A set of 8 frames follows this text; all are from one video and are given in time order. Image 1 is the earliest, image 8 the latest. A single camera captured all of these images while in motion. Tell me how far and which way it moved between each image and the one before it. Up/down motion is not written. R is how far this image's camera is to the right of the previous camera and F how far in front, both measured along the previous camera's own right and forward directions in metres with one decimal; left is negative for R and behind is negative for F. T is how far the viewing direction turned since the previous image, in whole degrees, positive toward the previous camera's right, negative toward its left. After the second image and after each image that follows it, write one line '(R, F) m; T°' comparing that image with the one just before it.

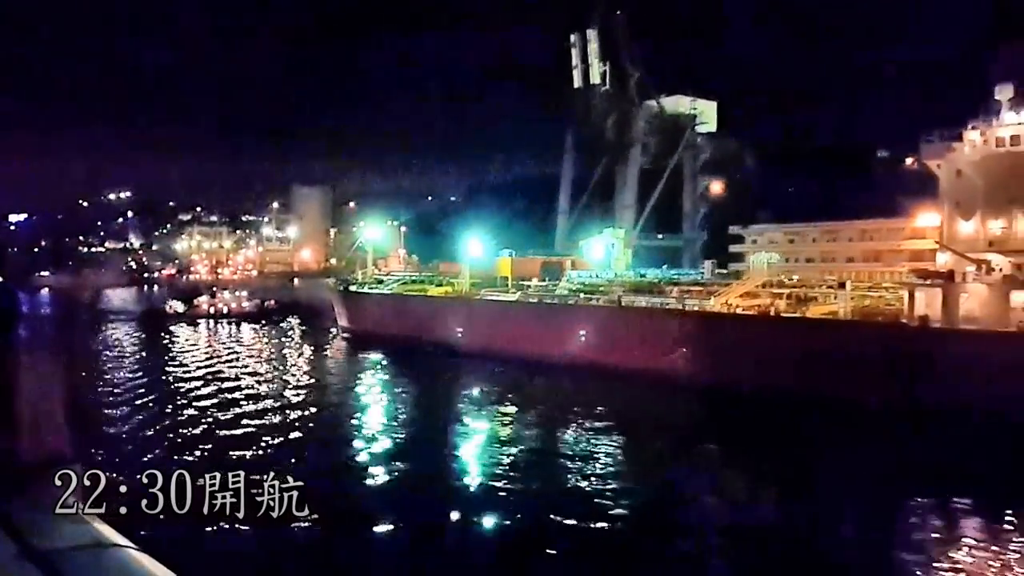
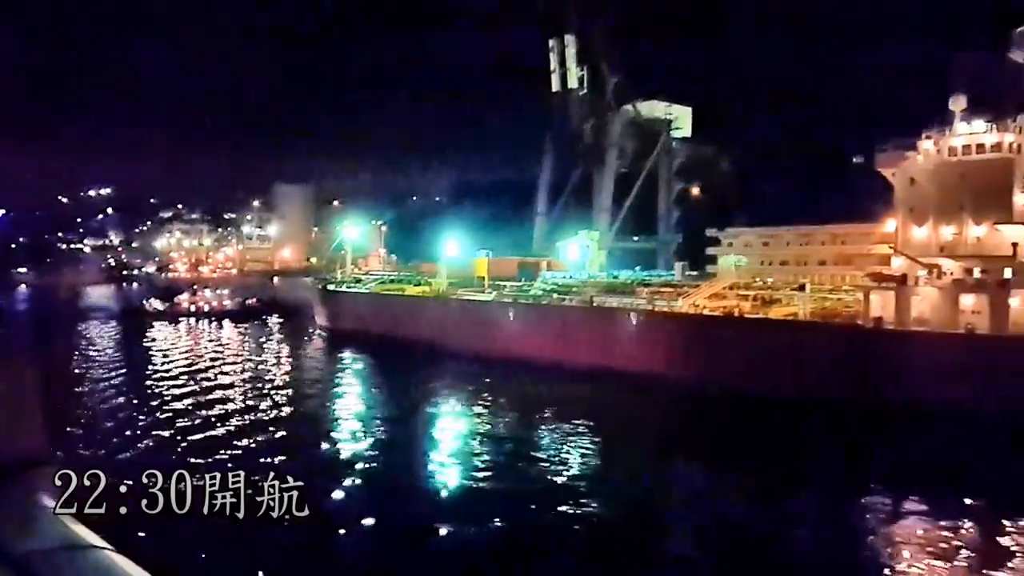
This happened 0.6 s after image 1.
(+0.2, -0.4) m; +1°
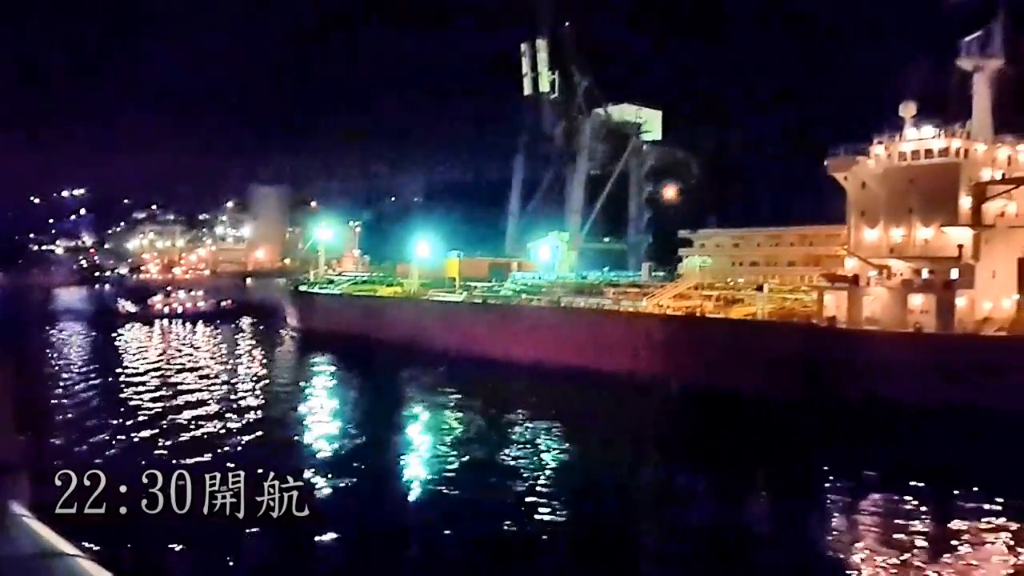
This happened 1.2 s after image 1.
(+0.2, -0.3) m; +1°
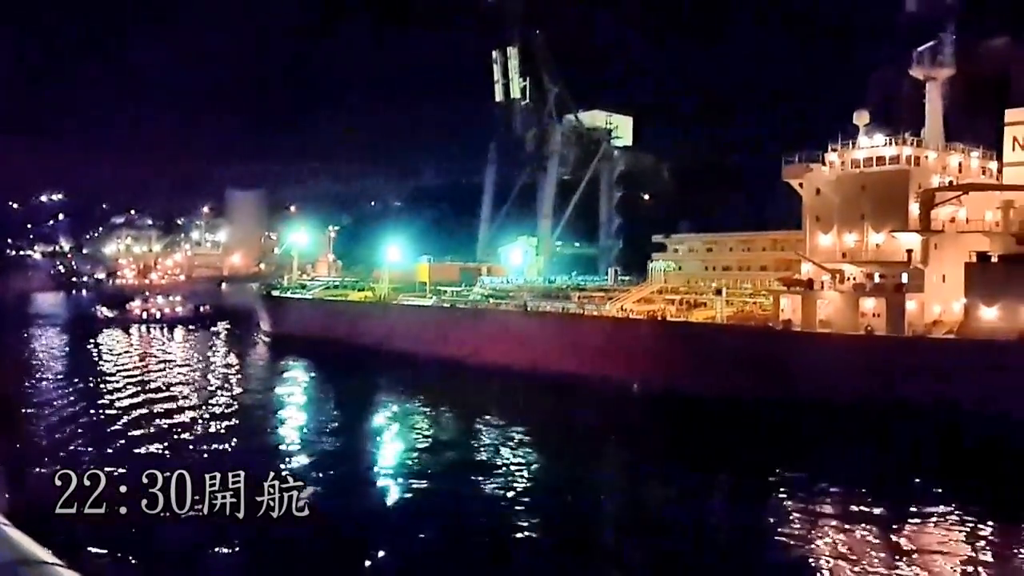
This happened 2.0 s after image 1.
(+0.4, -0.2) m; +1°
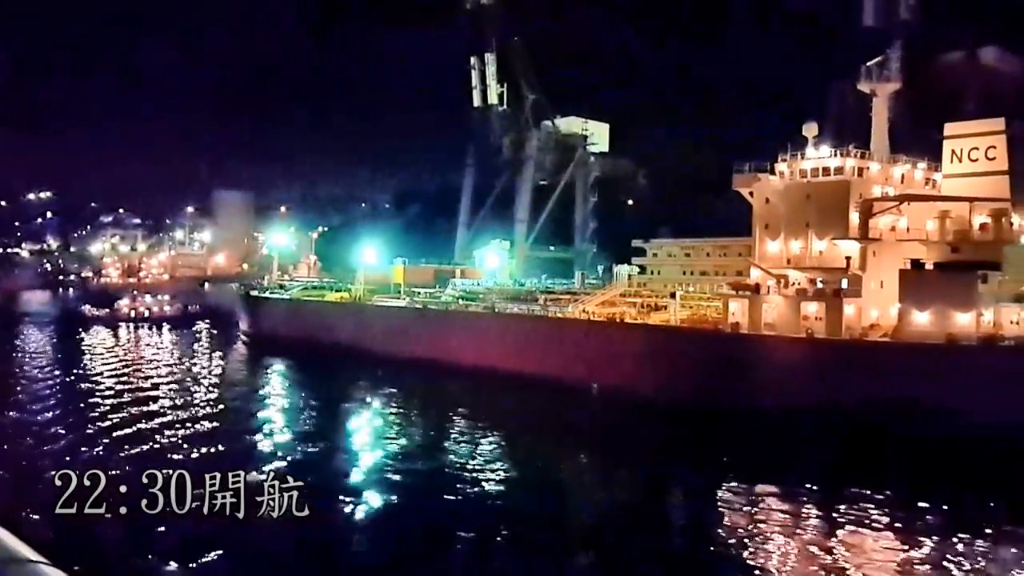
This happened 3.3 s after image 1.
(+0.6, -0.6) m; +1°
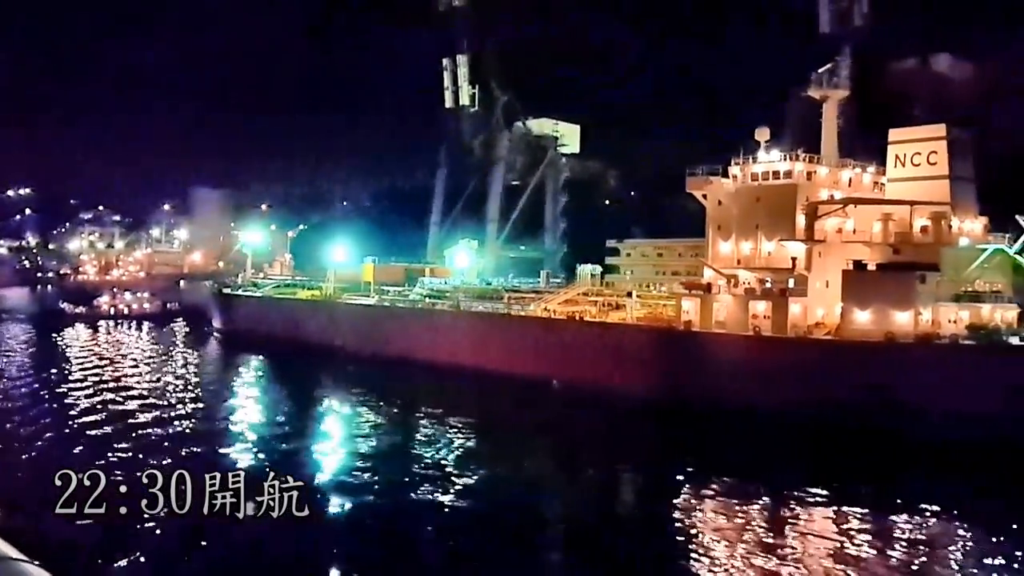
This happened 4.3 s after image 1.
(+0.5, -0.4) m; +1°
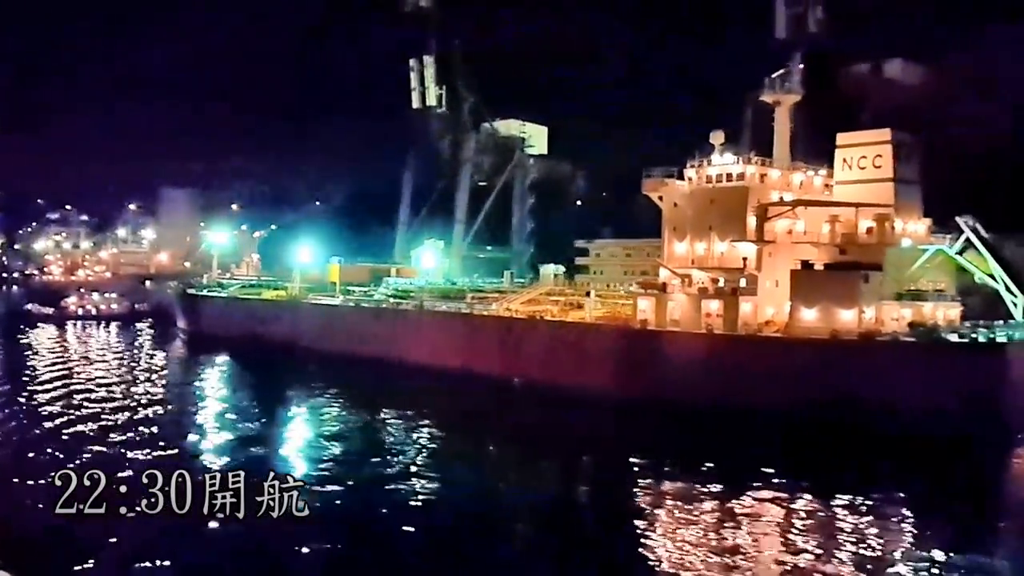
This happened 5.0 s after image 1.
(+0.3, -0.3) m; +2°
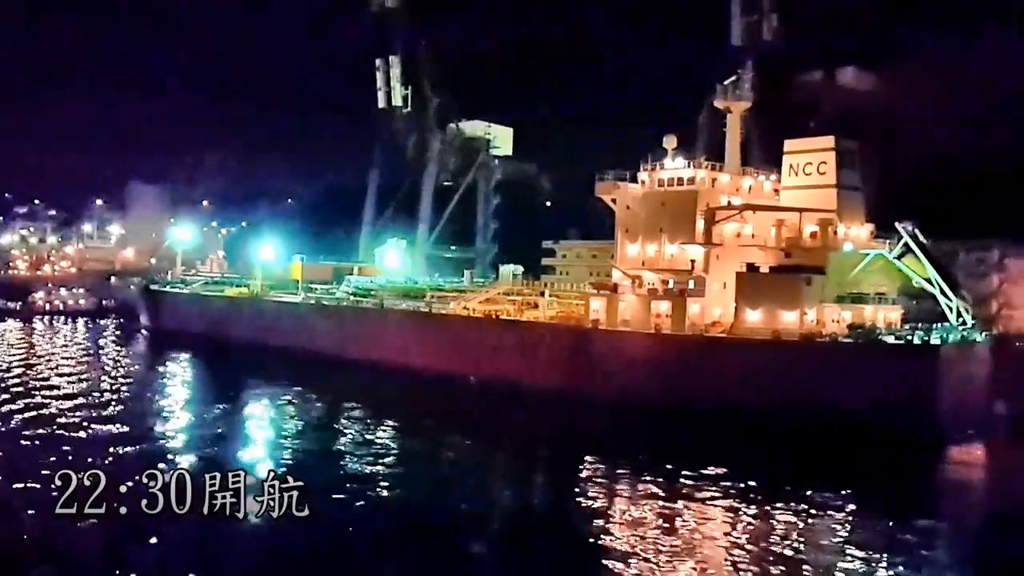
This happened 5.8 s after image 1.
(+0.4, -0.3) m; +2°
